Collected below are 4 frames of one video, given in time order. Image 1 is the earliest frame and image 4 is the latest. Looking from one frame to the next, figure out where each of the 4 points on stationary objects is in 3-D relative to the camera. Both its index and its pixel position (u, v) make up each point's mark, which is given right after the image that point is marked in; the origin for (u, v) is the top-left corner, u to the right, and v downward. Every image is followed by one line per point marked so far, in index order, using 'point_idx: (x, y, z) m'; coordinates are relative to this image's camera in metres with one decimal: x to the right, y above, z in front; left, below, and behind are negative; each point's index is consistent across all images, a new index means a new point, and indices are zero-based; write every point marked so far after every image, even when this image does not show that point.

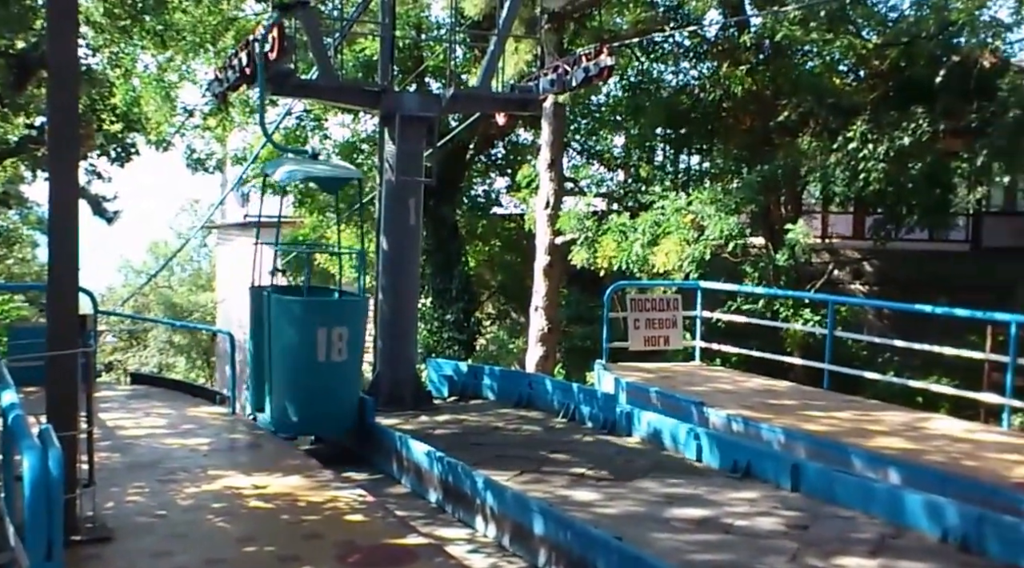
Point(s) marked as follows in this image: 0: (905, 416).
0: (+2.3, -0.8, +7.3) m
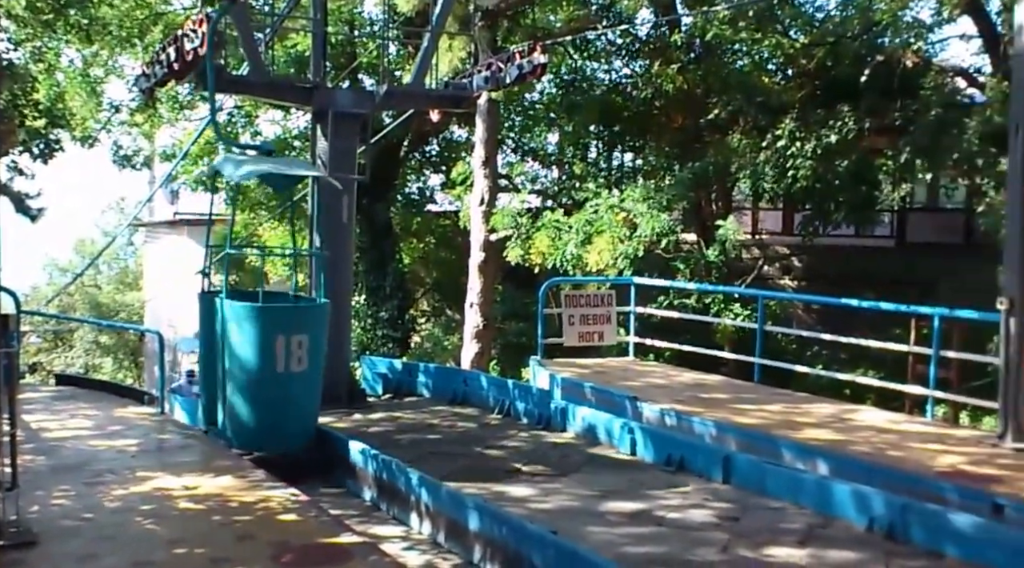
0: (+1.9, -0.7, +7.4) m
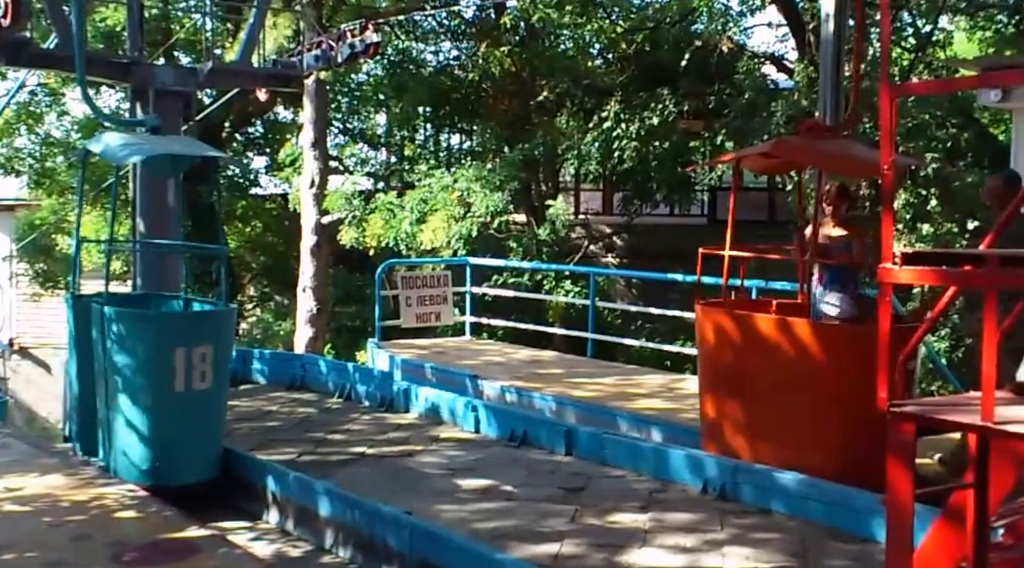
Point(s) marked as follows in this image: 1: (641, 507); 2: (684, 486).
0: (+0.9, -0.6, +7.8) m
1: (+0.7, -1.1, +6.2) m
2: (+0.9, -1.0, +6.4) m
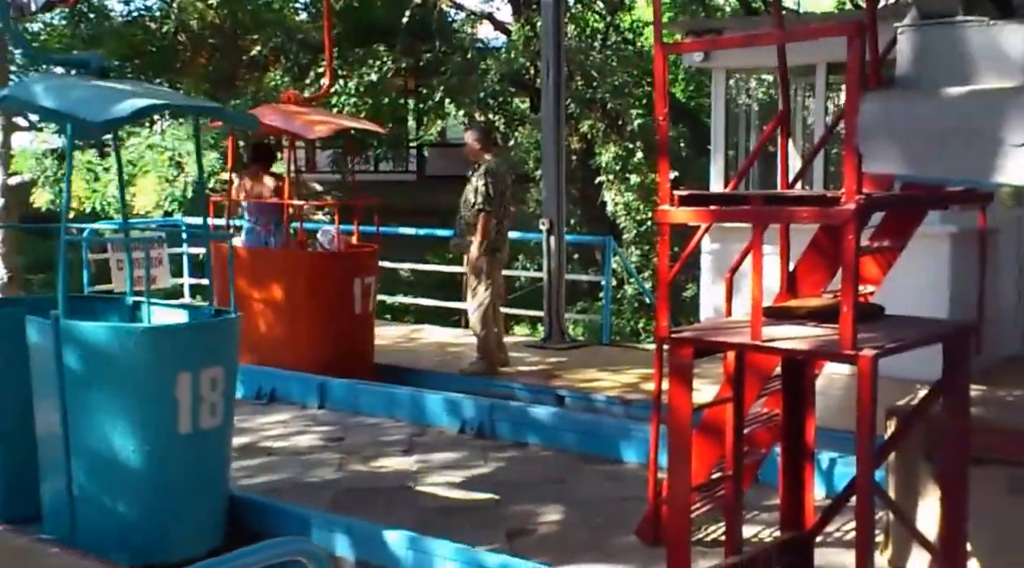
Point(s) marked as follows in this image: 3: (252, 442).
0: (-0.9, -0.3, +7.9) m
1: (-0.5, -0.9, +6.4) m
2: (-0.4, -0.8, +6.7) m
3: (-1.3, -0.8, +6.4) m
